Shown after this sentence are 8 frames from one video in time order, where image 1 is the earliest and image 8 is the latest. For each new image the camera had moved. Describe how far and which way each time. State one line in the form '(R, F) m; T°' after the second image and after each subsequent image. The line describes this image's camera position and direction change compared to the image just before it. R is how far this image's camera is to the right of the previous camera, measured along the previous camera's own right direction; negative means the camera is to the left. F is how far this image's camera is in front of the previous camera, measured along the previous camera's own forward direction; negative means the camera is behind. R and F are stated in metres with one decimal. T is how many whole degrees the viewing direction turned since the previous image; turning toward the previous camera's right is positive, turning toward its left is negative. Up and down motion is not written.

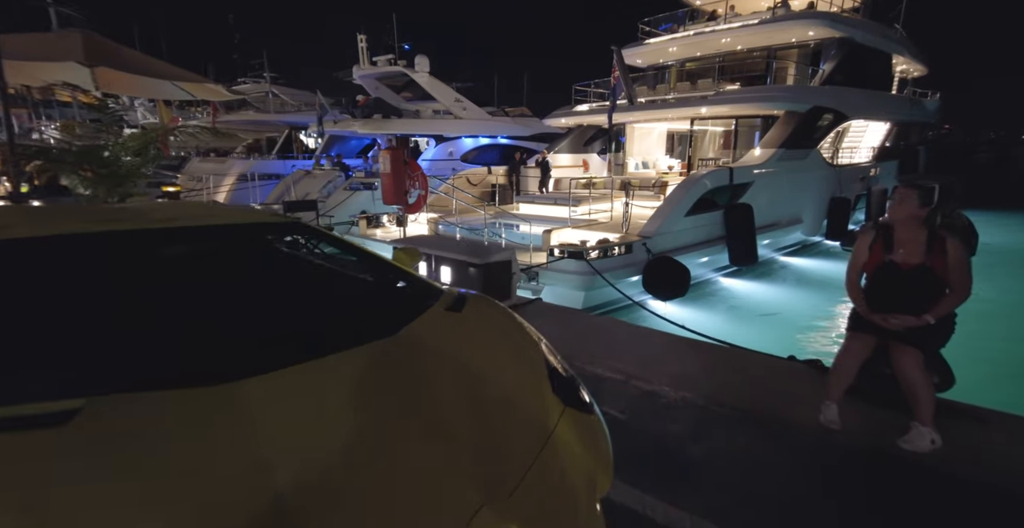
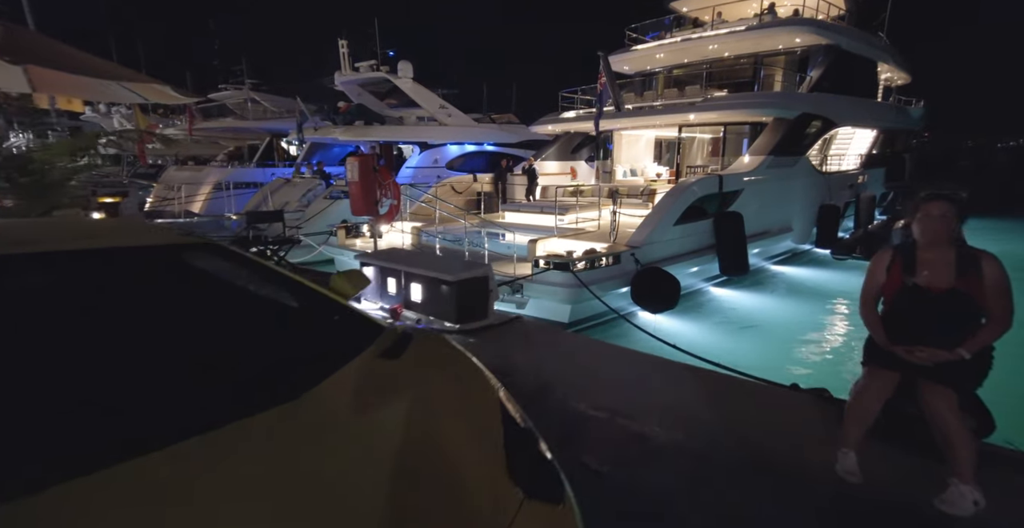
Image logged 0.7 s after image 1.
(+0.1, +0.3) m; +1°
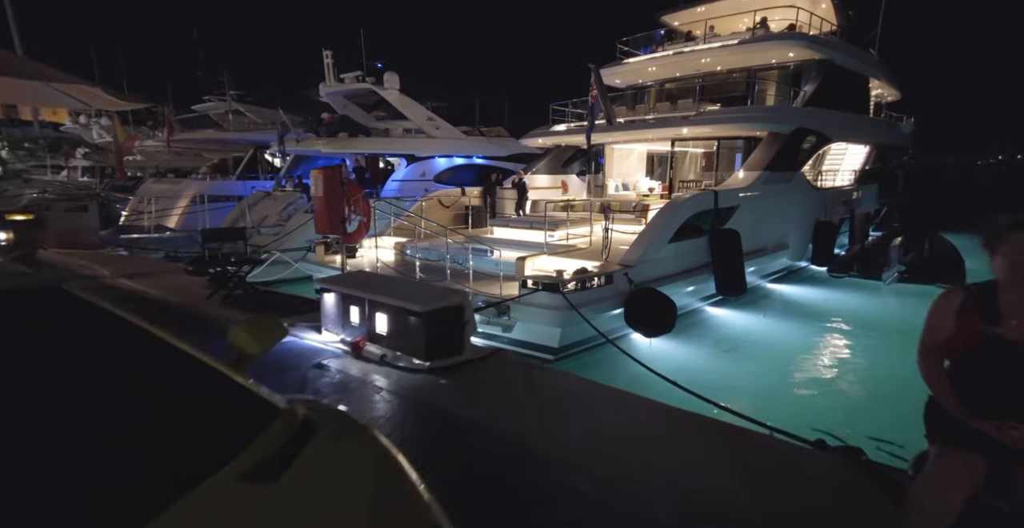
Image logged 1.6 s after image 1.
(+0.1, +0.4) m; +1°
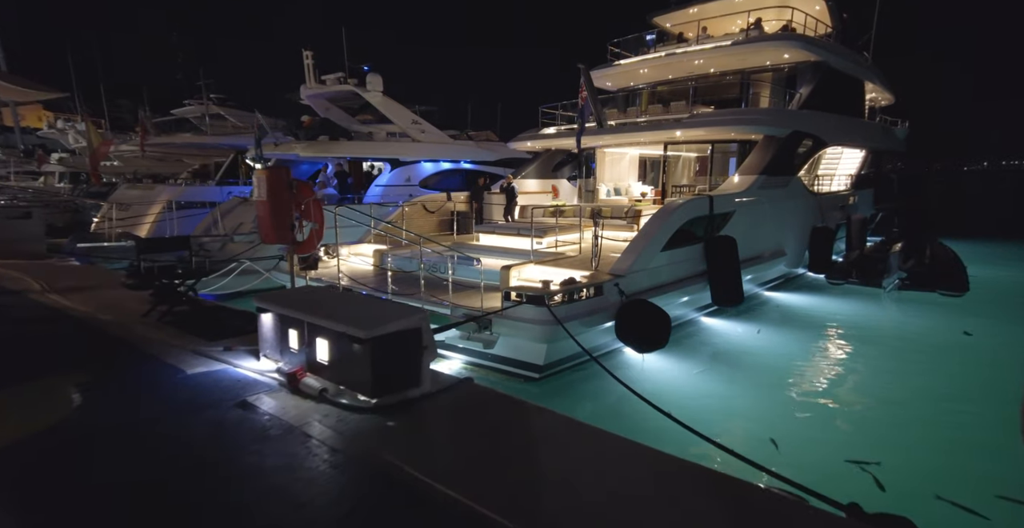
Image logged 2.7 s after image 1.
(+0.1, +0.5) m; +1°
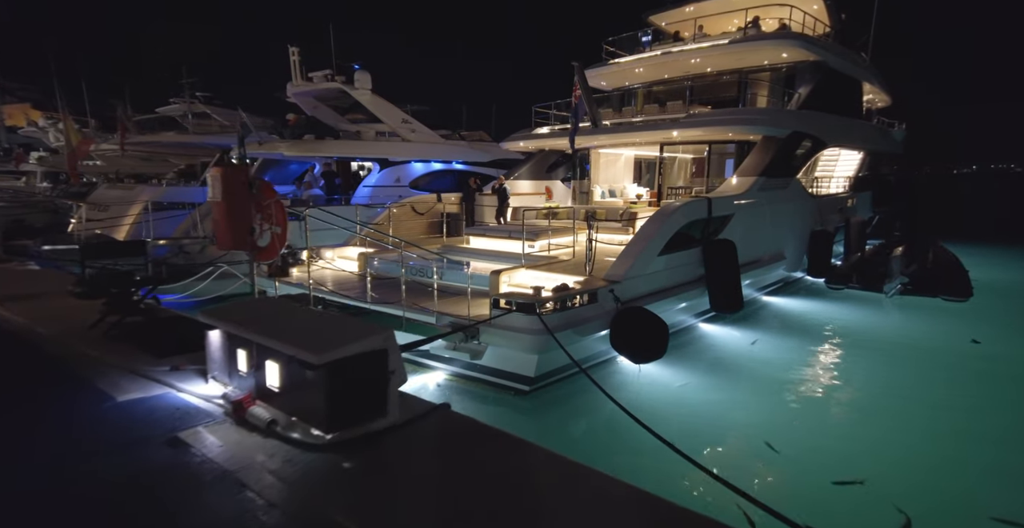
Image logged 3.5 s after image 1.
(+0.1, +0.3) m; +1°
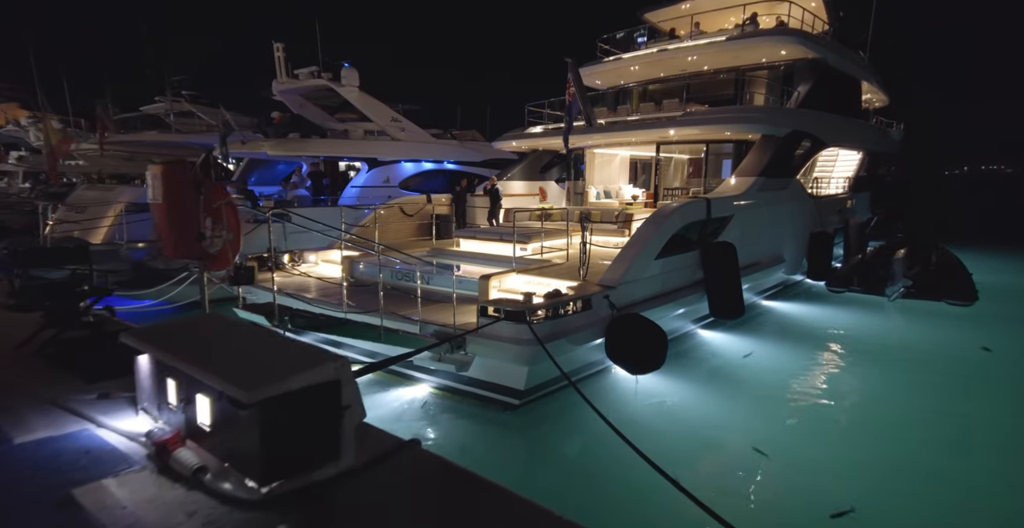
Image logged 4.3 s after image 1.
(+0.1, +0.3) m; 0°
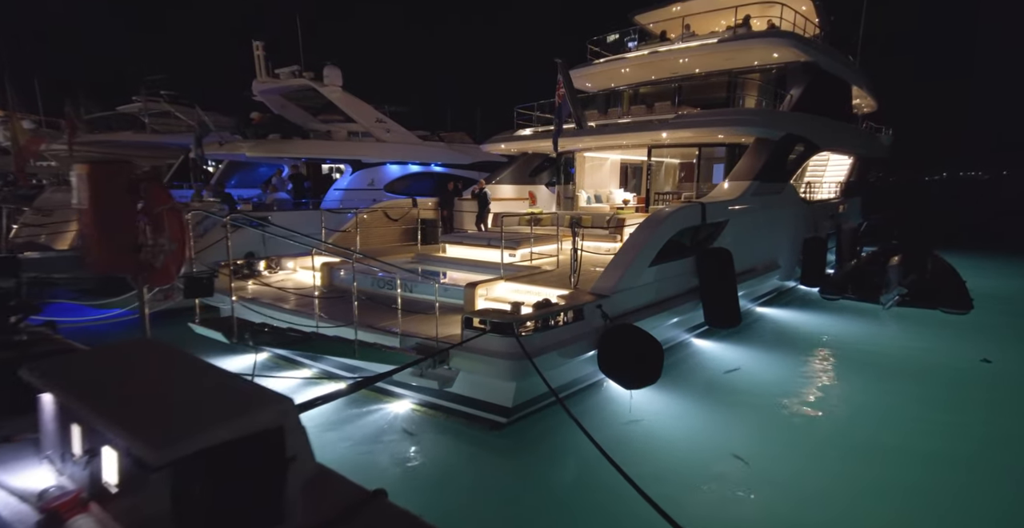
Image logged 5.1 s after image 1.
(0.0, +0.3) m; +1°
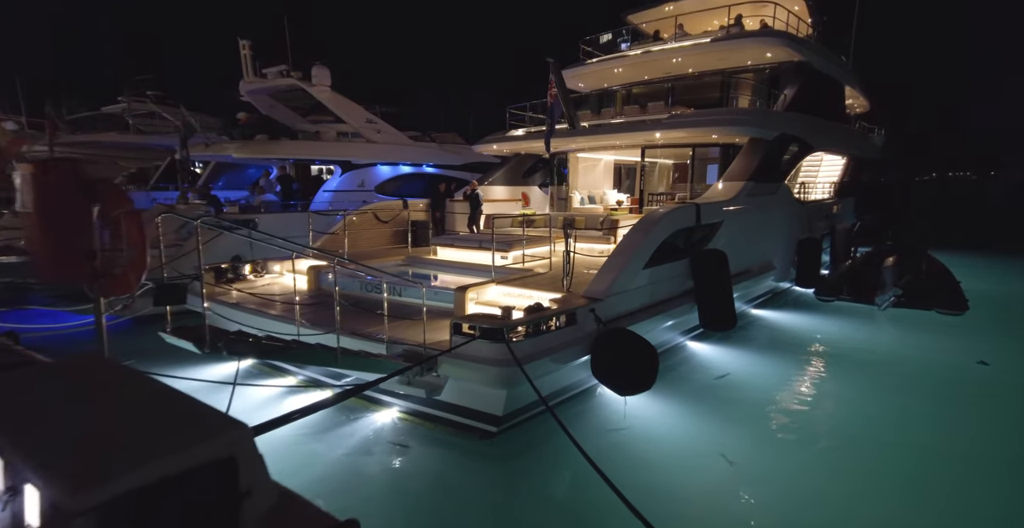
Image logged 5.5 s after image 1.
(0.0, +0.2) m; +1°
